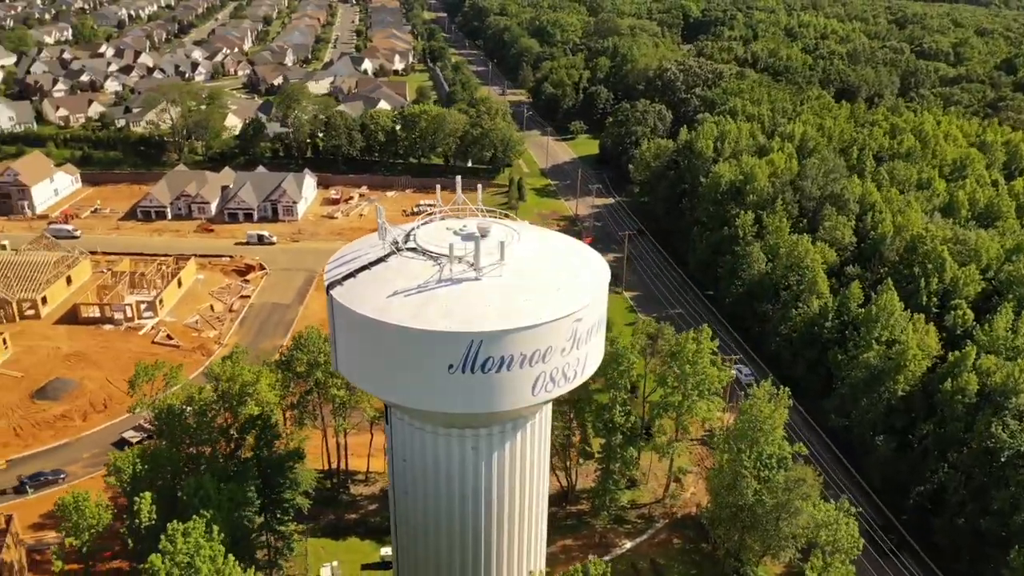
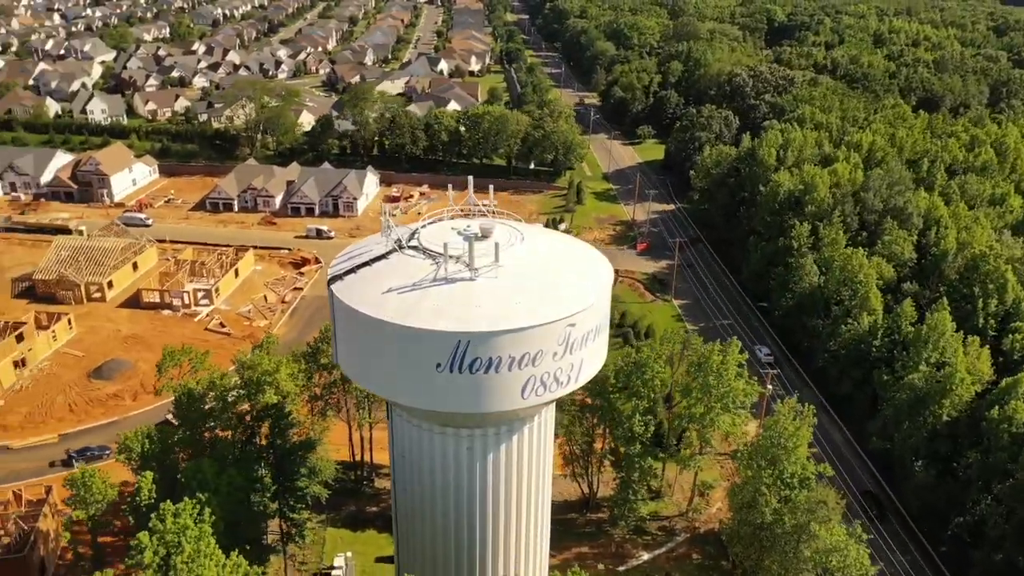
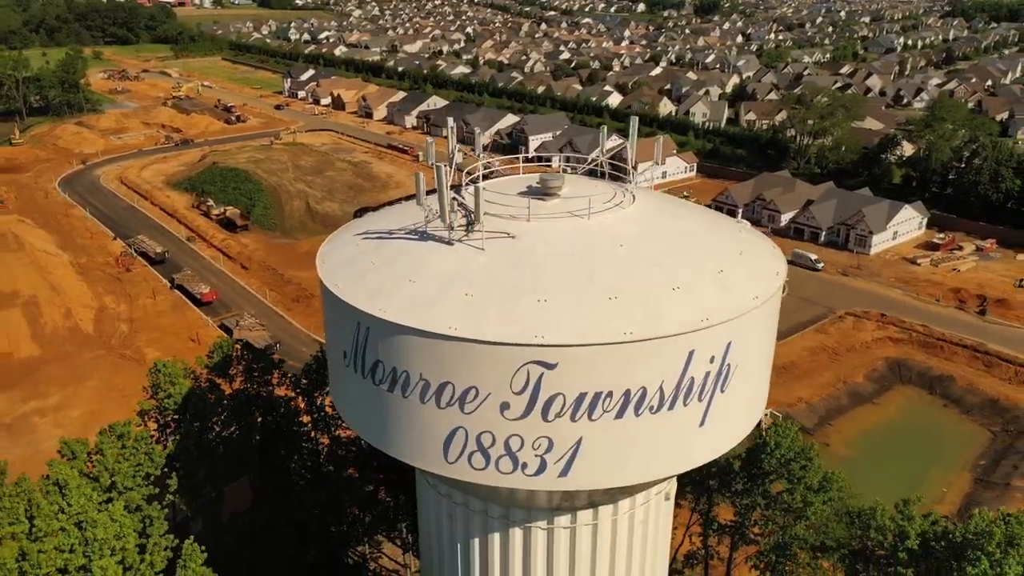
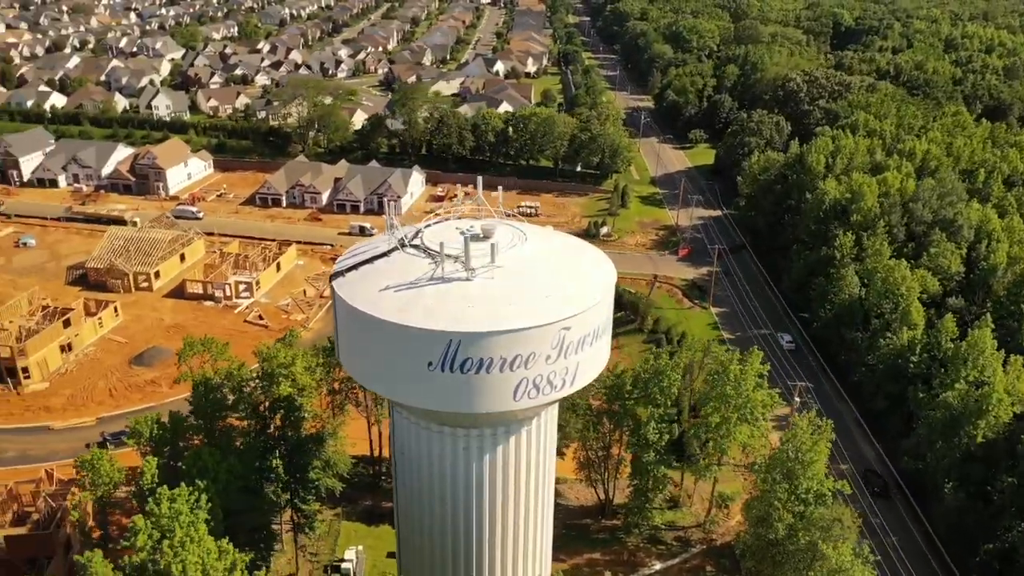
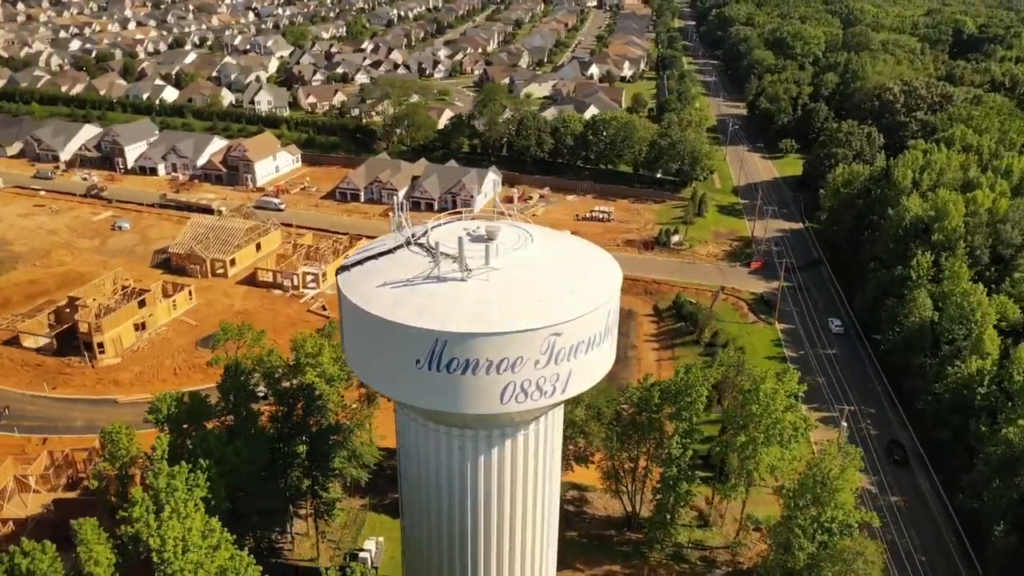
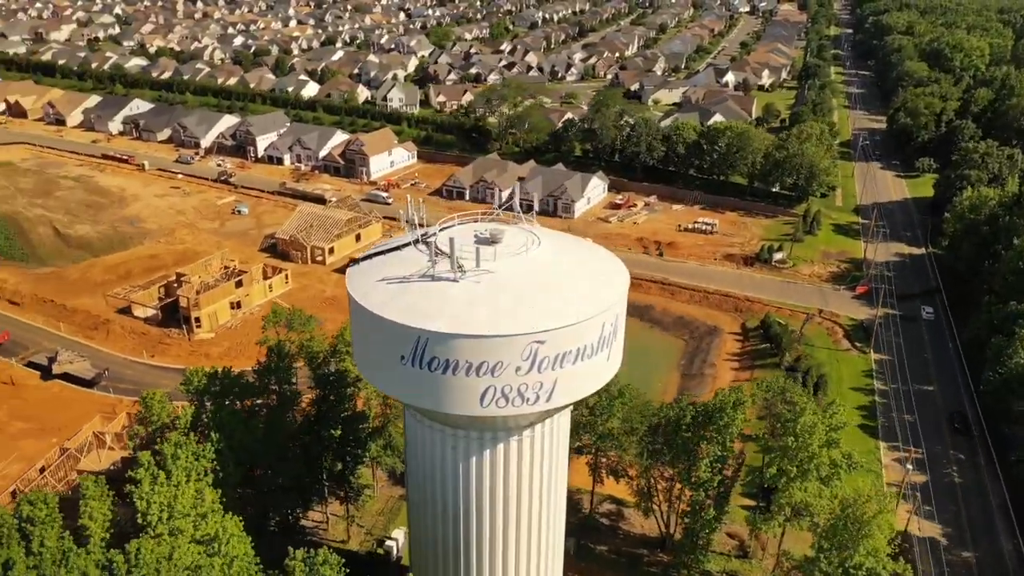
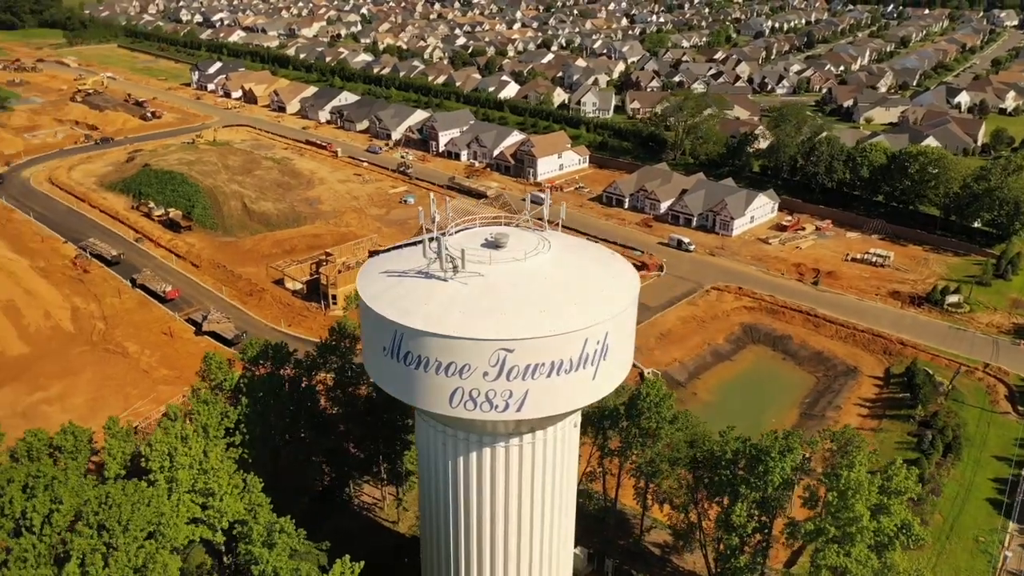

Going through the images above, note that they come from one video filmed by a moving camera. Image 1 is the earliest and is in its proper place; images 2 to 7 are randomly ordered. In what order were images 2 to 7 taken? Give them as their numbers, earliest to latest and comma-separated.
2, 4, 5, 6, 7, 3
